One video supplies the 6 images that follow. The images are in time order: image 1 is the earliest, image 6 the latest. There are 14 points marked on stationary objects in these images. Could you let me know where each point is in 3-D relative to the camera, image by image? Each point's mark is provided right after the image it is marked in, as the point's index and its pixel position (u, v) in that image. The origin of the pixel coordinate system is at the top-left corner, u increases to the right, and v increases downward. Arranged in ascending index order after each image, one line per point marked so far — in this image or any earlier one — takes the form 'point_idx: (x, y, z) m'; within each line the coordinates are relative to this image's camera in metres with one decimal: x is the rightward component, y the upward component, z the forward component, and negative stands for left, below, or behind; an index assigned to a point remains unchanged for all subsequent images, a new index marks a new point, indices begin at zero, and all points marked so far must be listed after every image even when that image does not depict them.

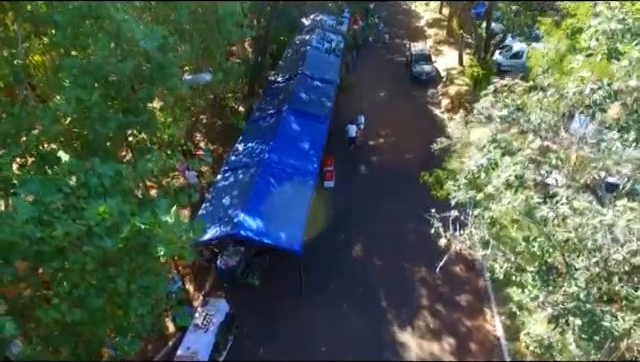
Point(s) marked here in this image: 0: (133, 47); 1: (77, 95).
0: (-2.6, +1.8, +7.8) m
1: (-3.0, +1.0, +7.3) m
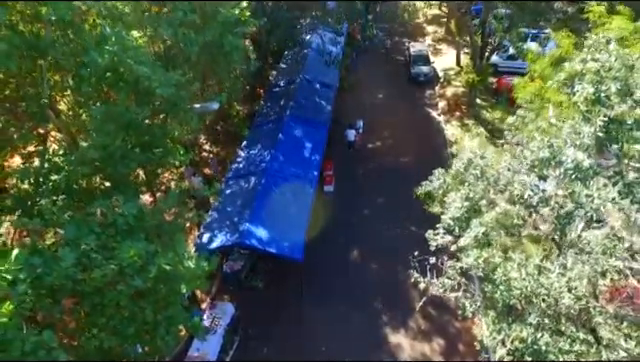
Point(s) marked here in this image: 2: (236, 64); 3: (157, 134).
0: (-2.6, +1.3, +8.7) m
1: (-3.1, +0.5, +8.2) m
2: (-1.7, +2.4, +11.8) m
3: (-2.5, +0.7, +9.2) m
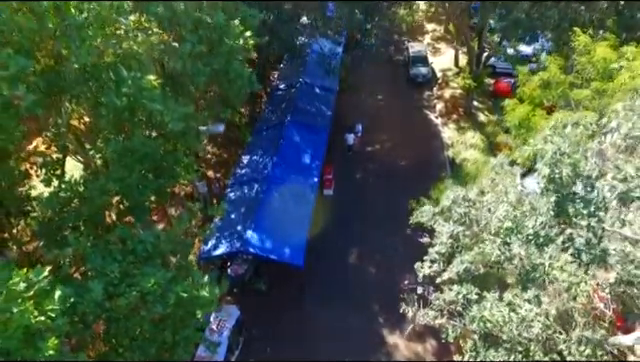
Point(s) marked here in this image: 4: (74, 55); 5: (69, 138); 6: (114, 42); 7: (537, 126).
0: (-2.6, +0.9, +9.5) m
1: (-3.1, +0.1, +8.9) m
2: (-1.7, +2.0, +12.5) m
3: (-2.5, +0.3, +10.0) m
4: (-3.5, +1.8, +8.1) m
5: (-4.3, +0.8, +10.0) m
6: (-3.1, +2.2, +8.5) m
7: (+4.3, +1.1, +11.5) m
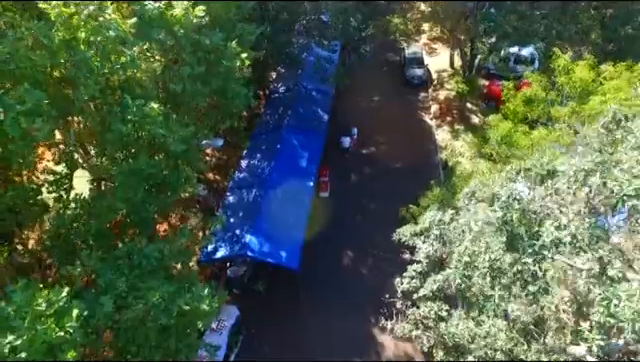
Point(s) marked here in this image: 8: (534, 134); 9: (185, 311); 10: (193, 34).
0: (-2.7, +0.6, +10.2) m
1: (-3.2, -0.2, +9.7) m
2: (-1.8, +1.8, +13.2) m
3: (-2.7, 0.0, +10.7) m
4: (-3.6, +1.5, +8.8) m
5: (-4.5, +0.5, +10.7) m
6: (-3.2, +1.9, +9.2) m
7: (+4.1, +0.9, +12.2) m
8: (+4.4, +1.0, +11.8) m
9: (-1.9, -1.8, +8.3) m
10: (-2.5, +2.9, +11.1) m
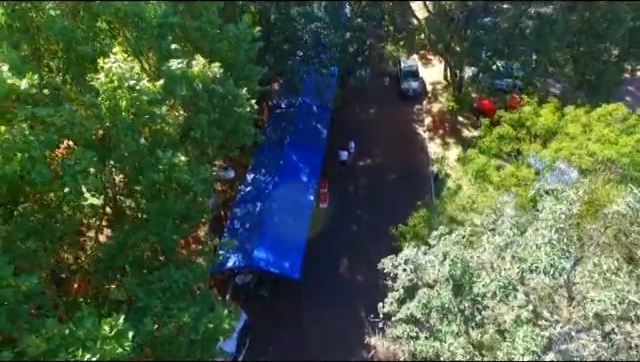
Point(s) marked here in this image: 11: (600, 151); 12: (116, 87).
0: (-2.7, -0.1, +12.1) m
1: (-3.2, -1.0, +11.6) m
2: (-1.9, +1.1, +15.1) m
3: (-2.7, -0.7, +12.6) m
4: (-3.6, +0.7, +10.7) m
5: (-4.5, -0.2, +12.7) m
6: (-3.3, +1.2, +11.1) m
7: (+4.1, +0.1, +14.2) m
8: (+4.4, +0.2, +13.8) m
9: (-1.9, -2.6, +10.3) m
10: (-2.5, +2.2, +13.0) m
11: (+6.2, +0.7, +12.8) m
12: (-3.6, +1.7, +10.3) m
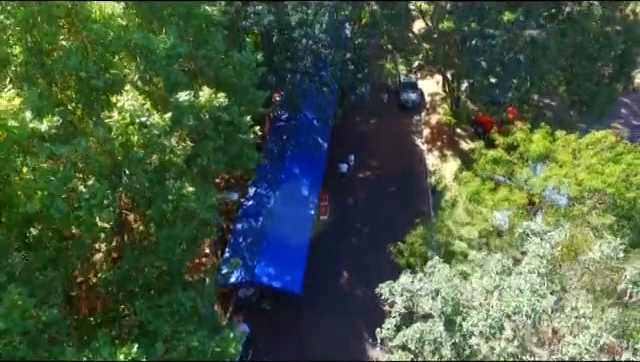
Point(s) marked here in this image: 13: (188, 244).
0: (-2.7, -0.7, +12.7) m
1: (-3.2, -1.5, +12.2) m
2: (-1.8, +0.5, +15.7) m
3: (-2.7, -1.3, +13.2) m
4: (-3.6, +0.1, +11.3) m
5: (-4.5, -0.8, +13.3) m
6: (-3.2, +0.6, +11.7) m
7: (+4.1, -0.4, +14.7) m
8: (+4.4, -0.4, +14.4) m
9: (-1.9, -3.2, +10.8) m
10: (-2.5, +1.6, +13.6) m
11: (+6.2, +0.1, +13.4) m
12: (-3.6, +1.1, +10.9) m
13: (-3.0, -1.4, +13.1) m
